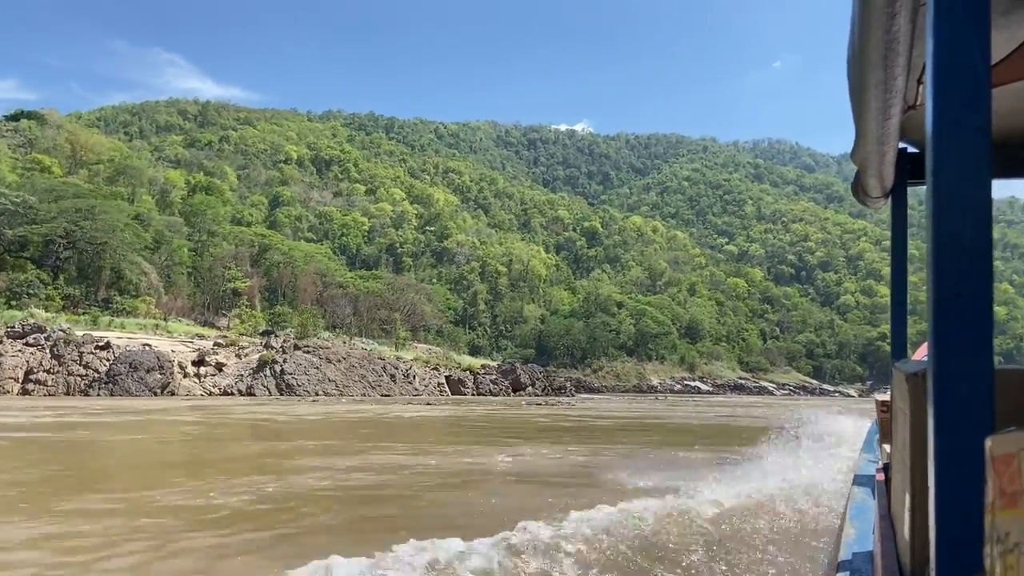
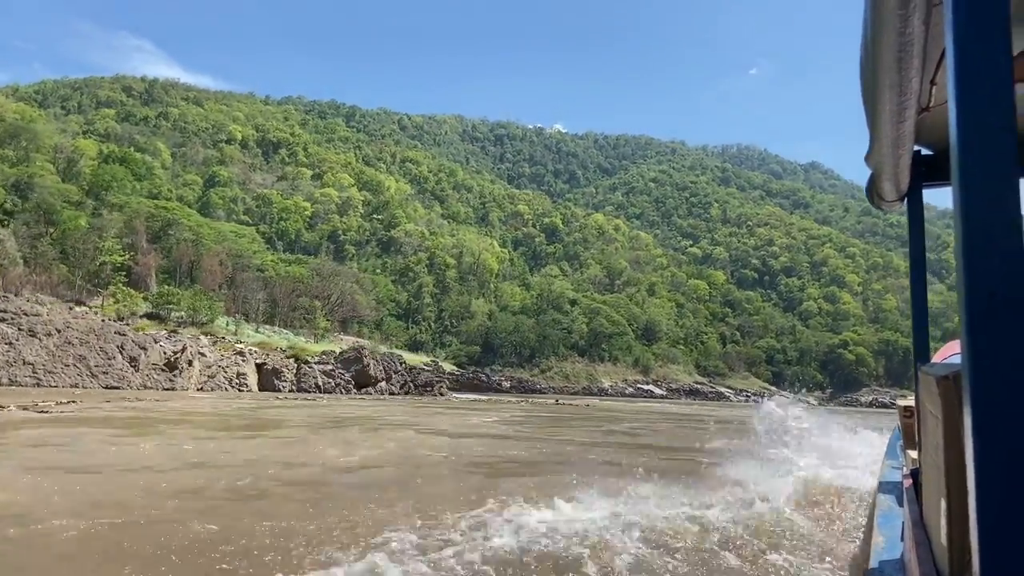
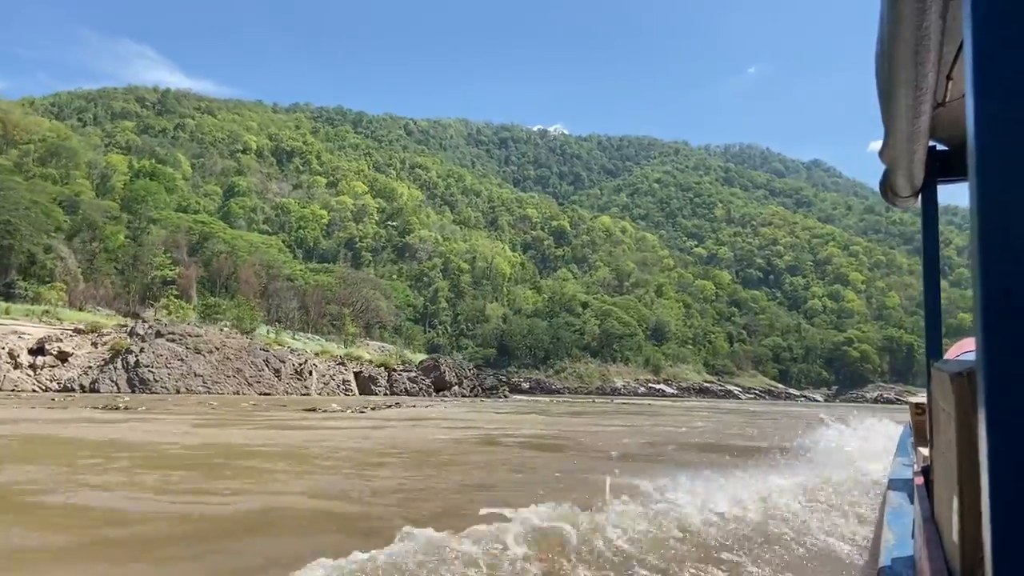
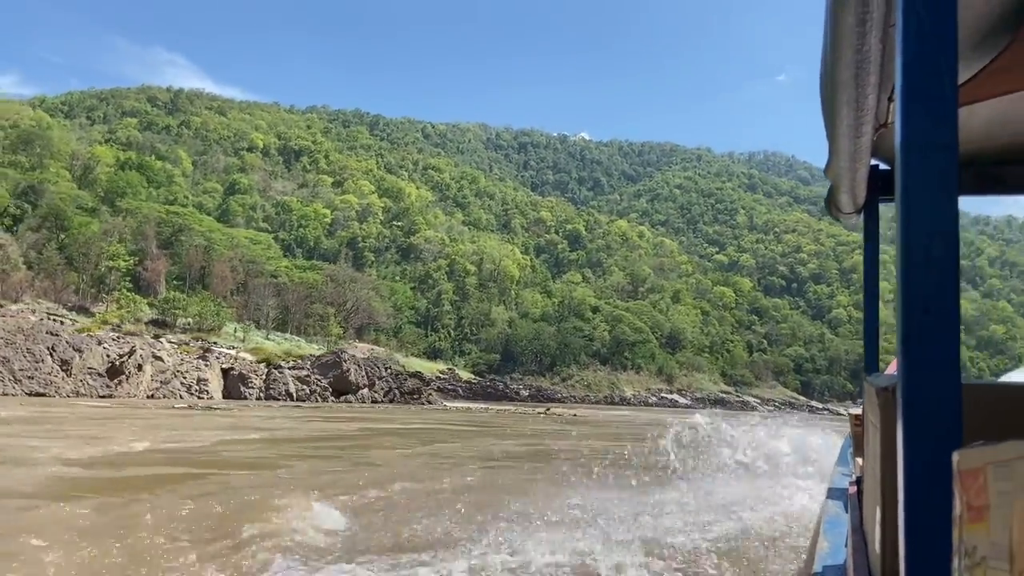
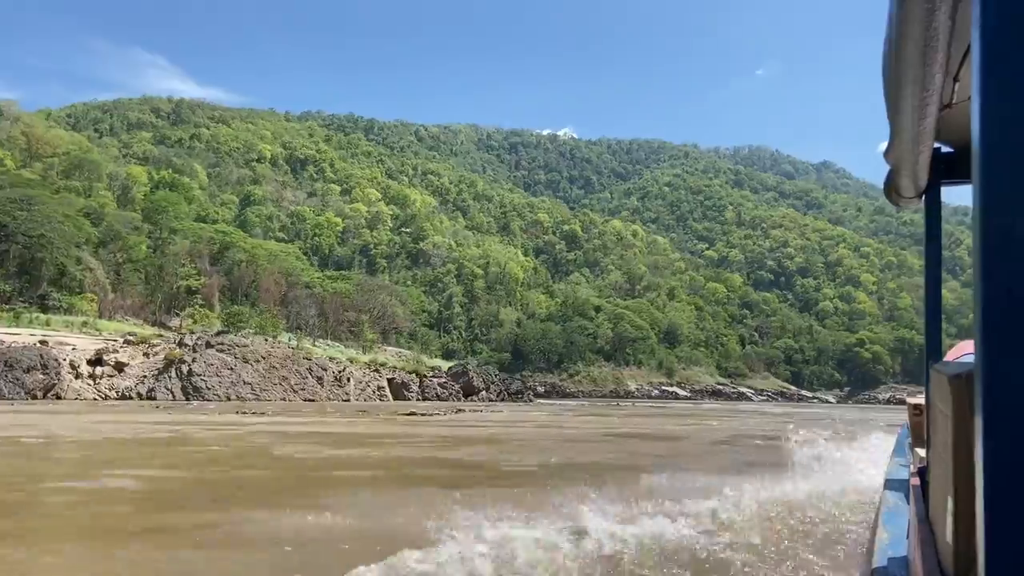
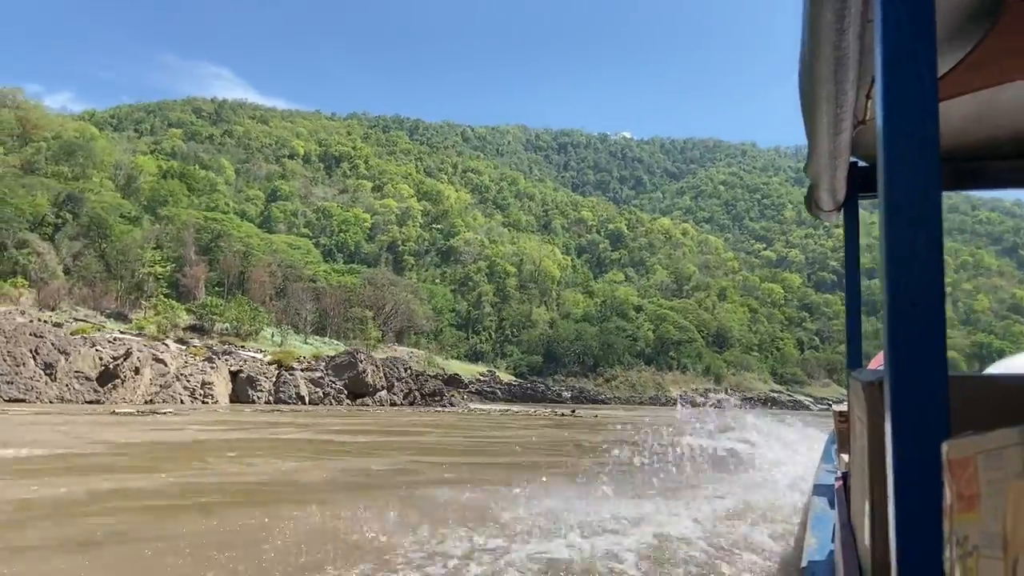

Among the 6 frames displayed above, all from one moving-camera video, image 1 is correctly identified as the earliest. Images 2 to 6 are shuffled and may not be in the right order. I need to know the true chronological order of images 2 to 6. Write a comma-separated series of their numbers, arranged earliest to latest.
5, 3, 2, 4, 6
